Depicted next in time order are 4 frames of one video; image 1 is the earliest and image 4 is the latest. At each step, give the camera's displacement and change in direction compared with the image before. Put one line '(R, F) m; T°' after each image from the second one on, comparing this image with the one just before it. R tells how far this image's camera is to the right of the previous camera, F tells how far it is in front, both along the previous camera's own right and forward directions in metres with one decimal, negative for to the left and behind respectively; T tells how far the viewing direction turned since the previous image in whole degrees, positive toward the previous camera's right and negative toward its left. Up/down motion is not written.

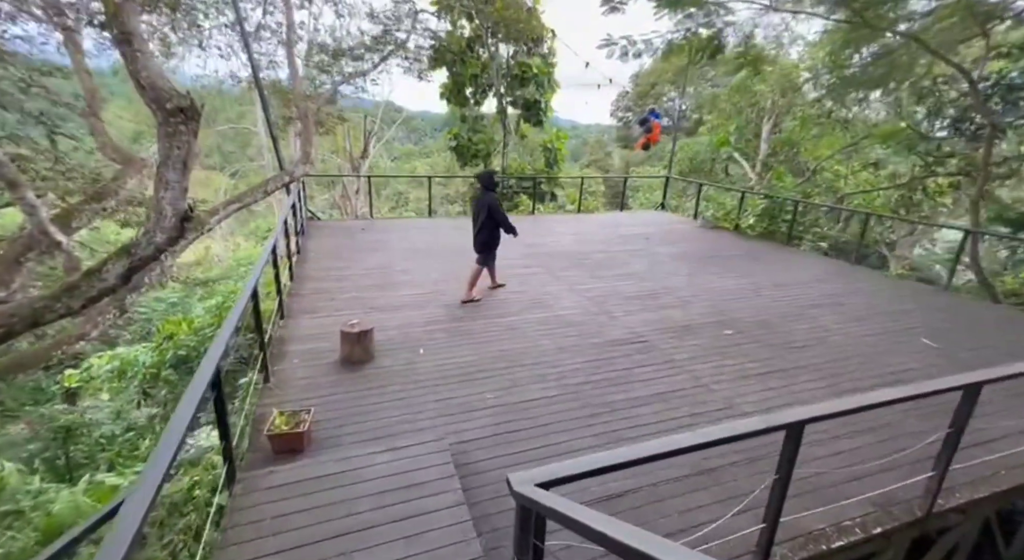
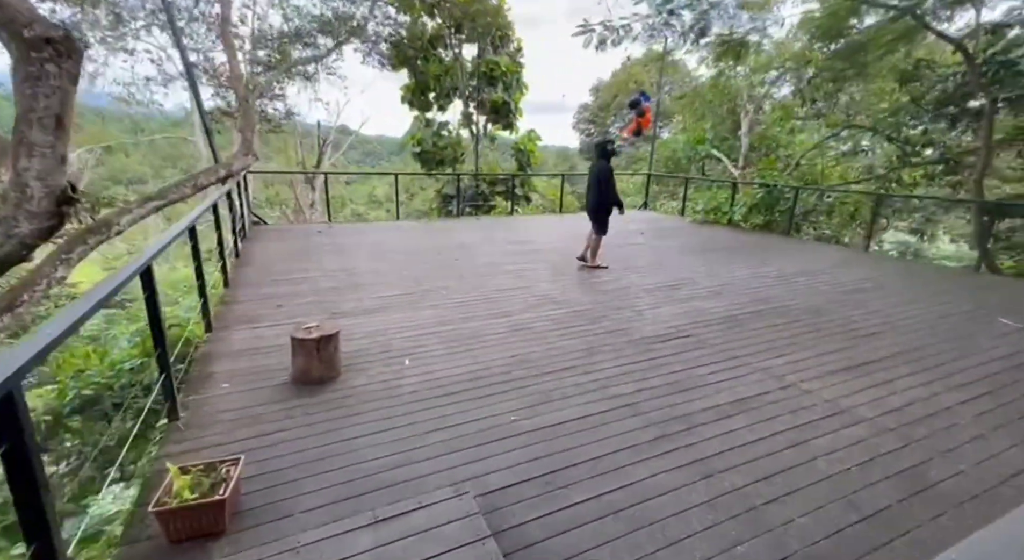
(-0.3, +0.8) m; +4°
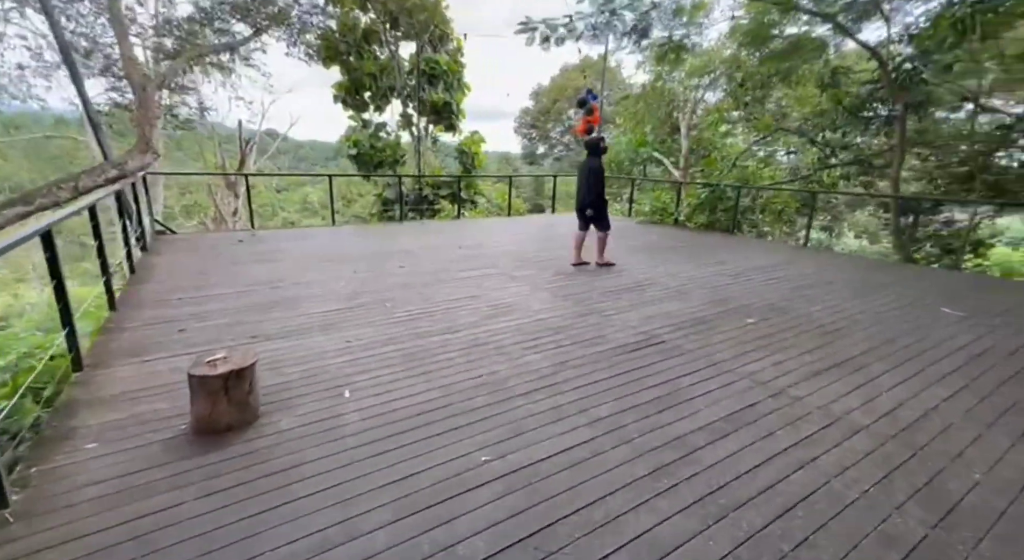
(-0.1, +0.3) m; +7°
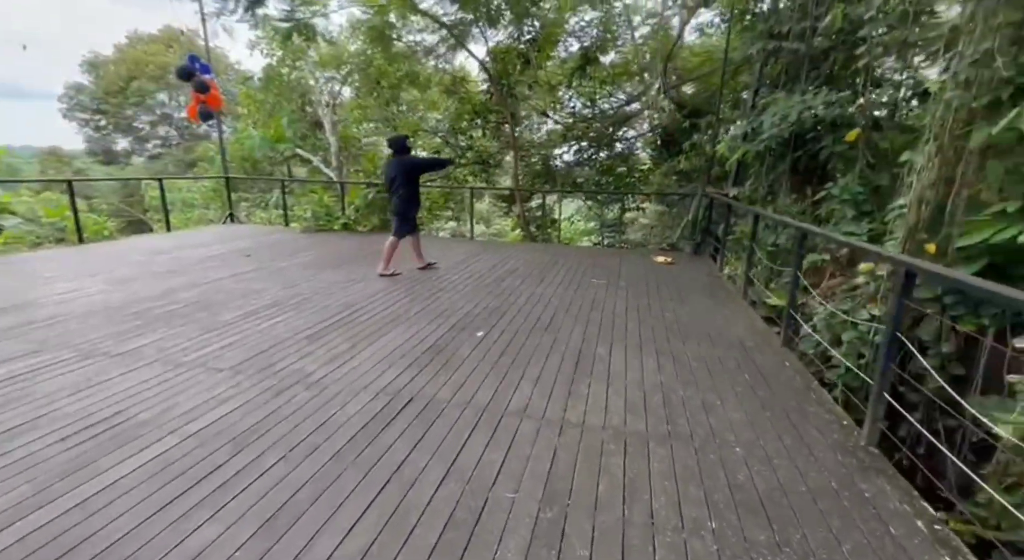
(+0.1, +1.1) m; +39°
